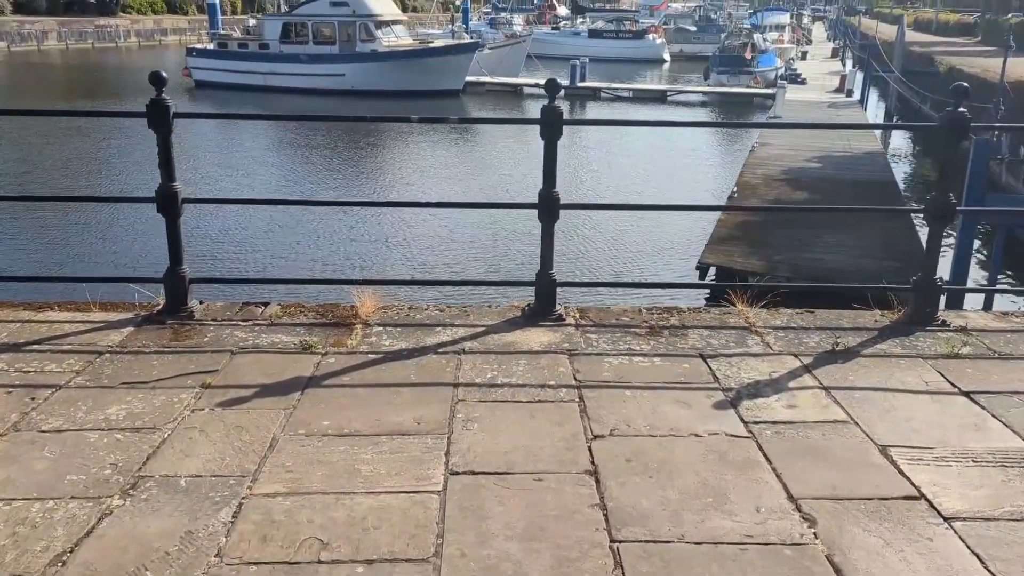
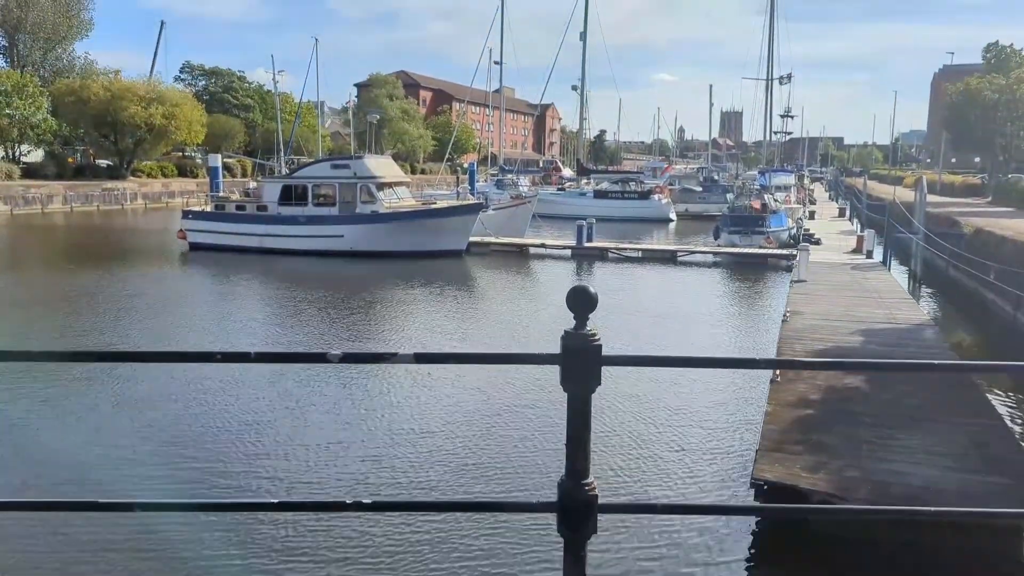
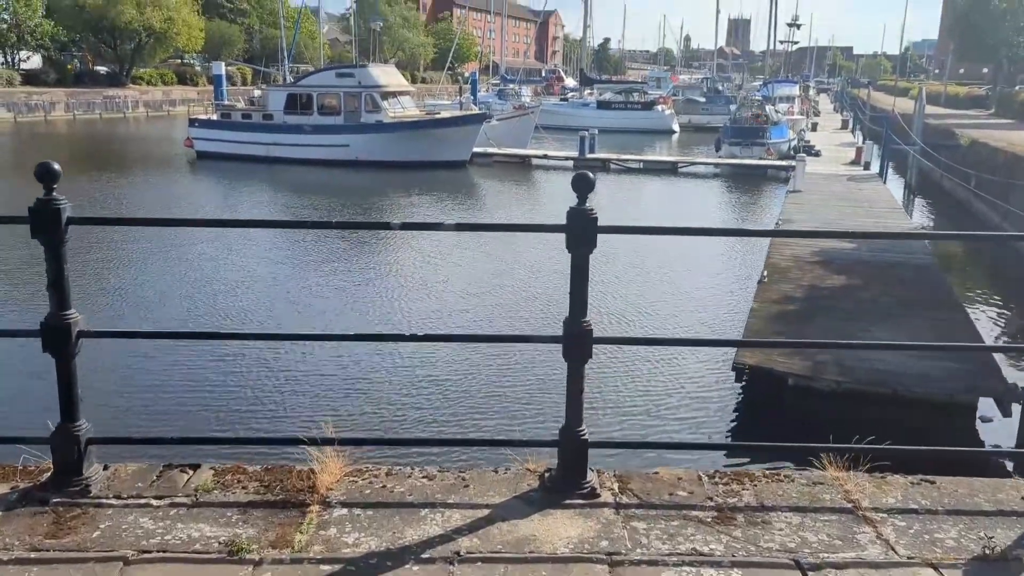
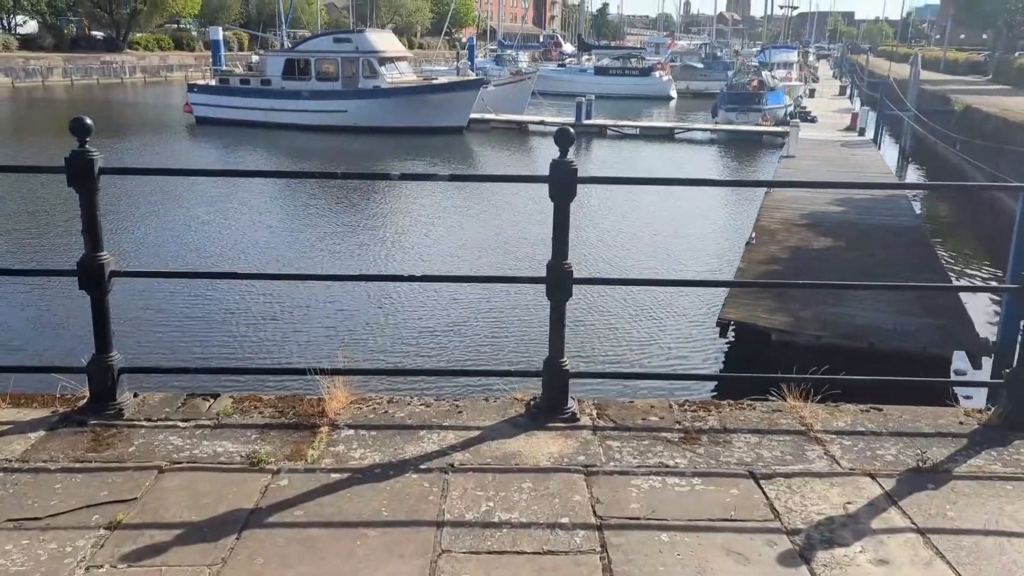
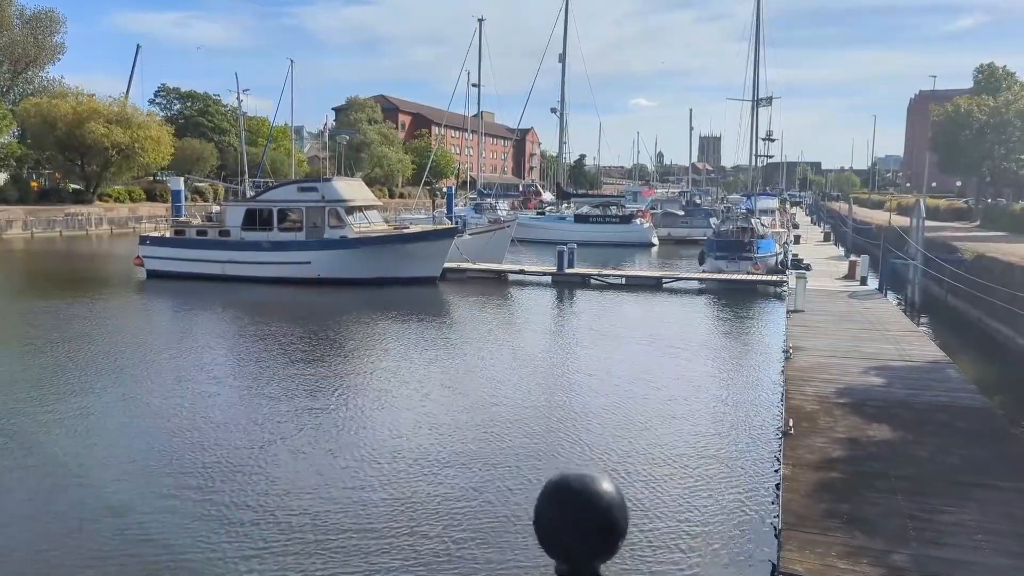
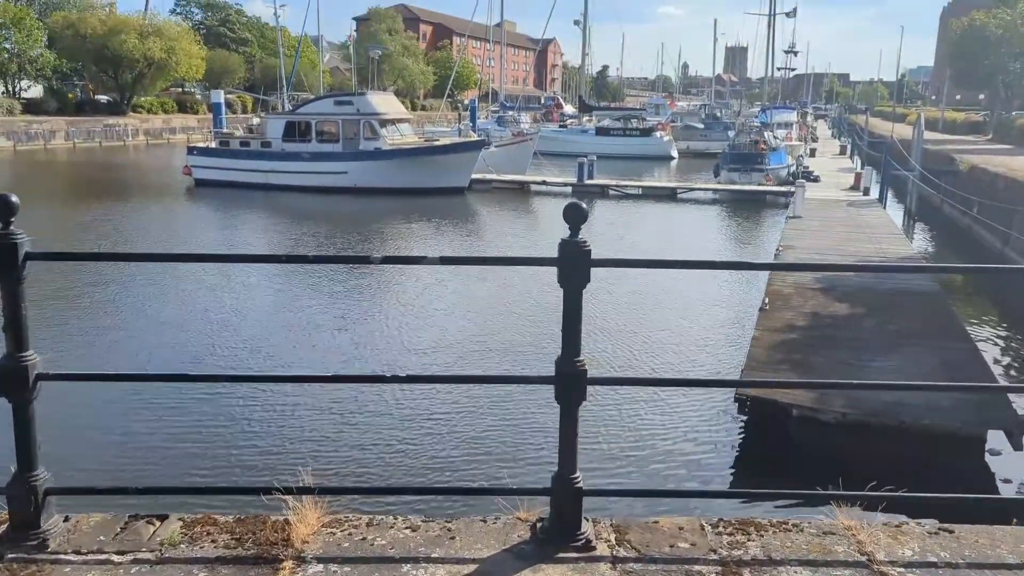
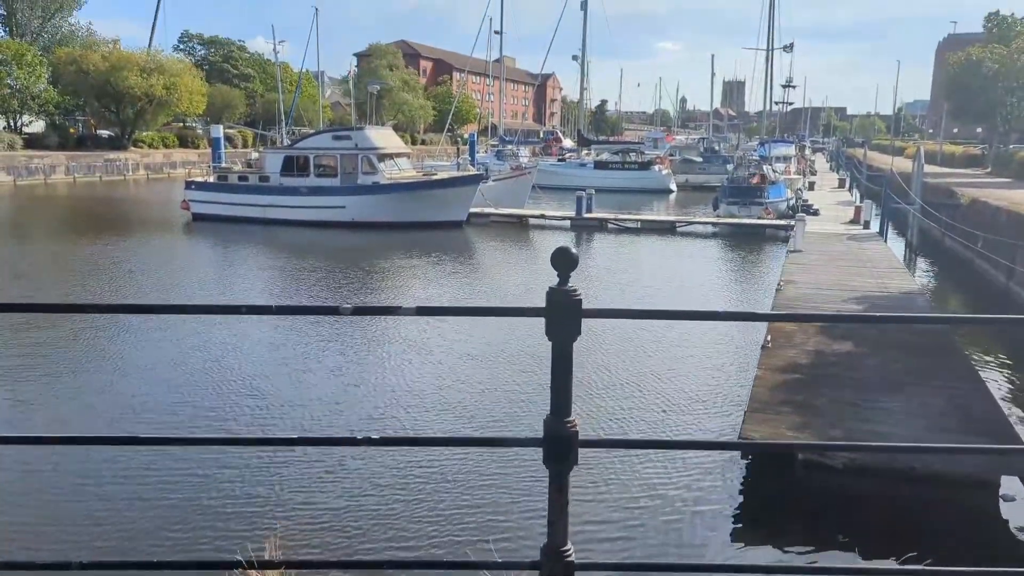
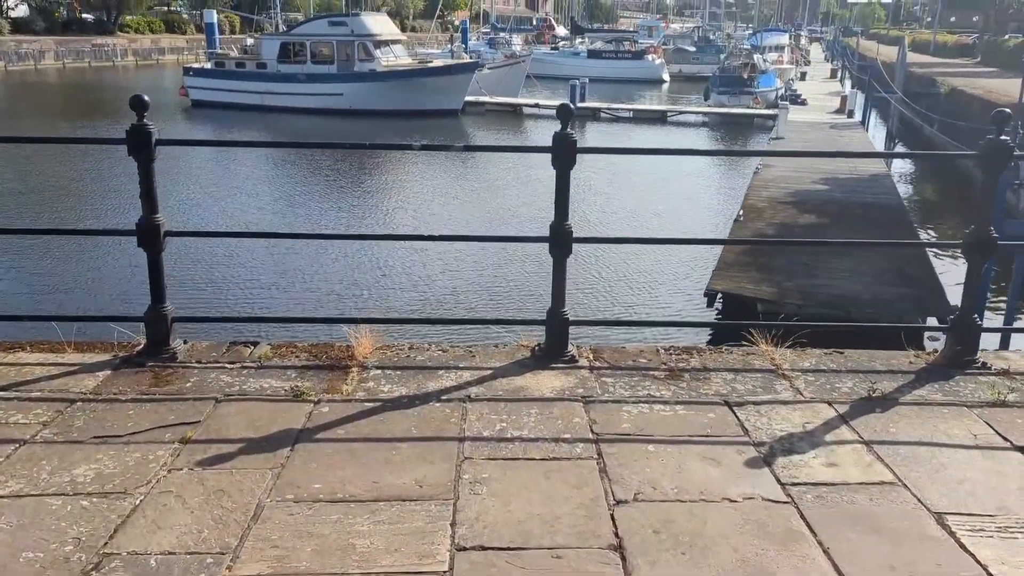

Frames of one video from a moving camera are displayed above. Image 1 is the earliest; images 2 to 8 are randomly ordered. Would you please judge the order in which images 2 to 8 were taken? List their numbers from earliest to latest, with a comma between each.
8, 4, 3, 6, 7, 2, 5
